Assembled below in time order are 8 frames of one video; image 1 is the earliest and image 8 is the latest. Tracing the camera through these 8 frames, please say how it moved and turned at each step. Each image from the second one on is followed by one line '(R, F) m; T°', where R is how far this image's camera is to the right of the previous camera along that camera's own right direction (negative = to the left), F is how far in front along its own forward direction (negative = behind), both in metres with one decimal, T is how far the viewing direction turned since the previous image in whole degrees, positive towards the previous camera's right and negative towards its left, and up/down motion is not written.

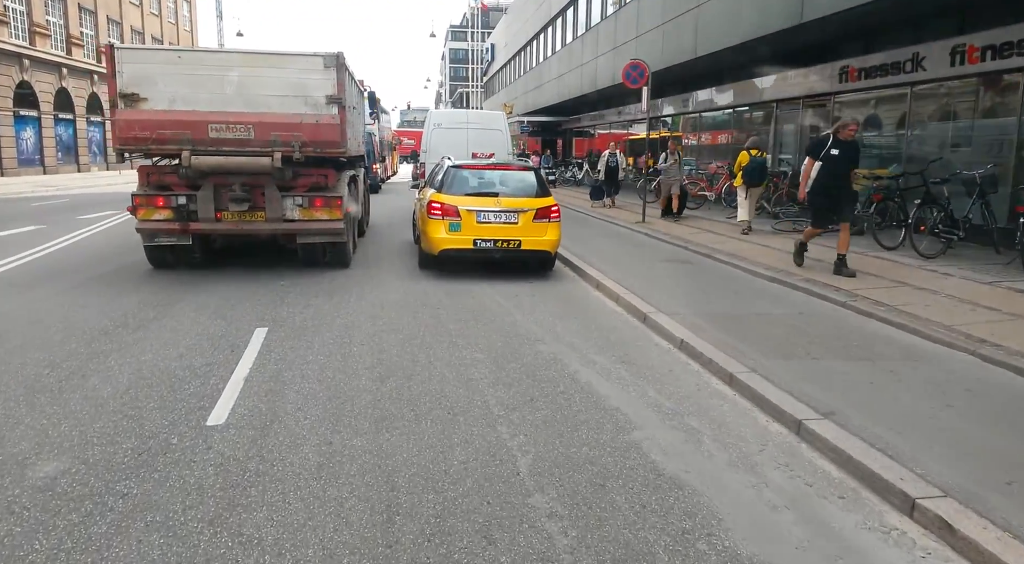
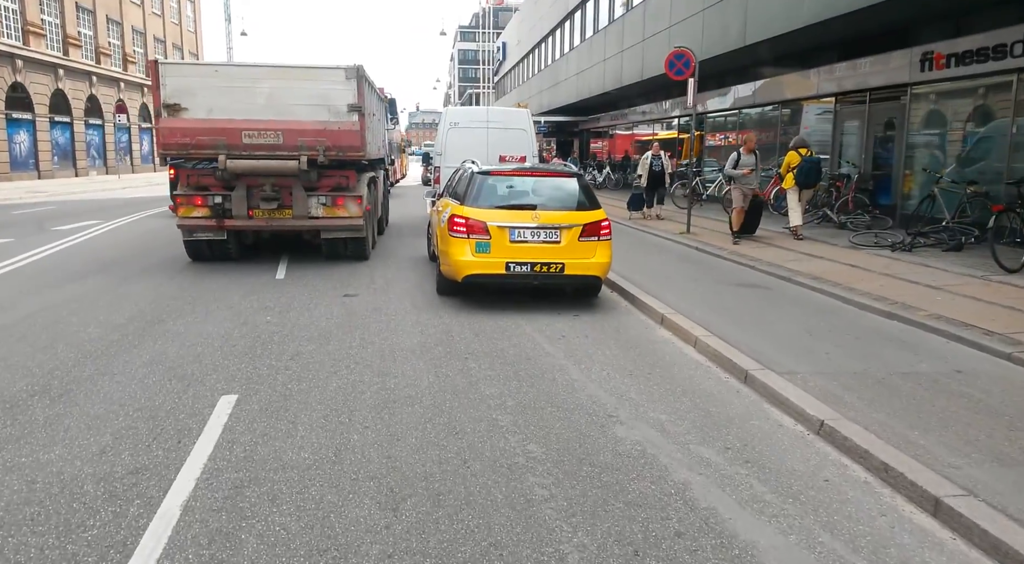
(-0.4, +1.8) m; -1°
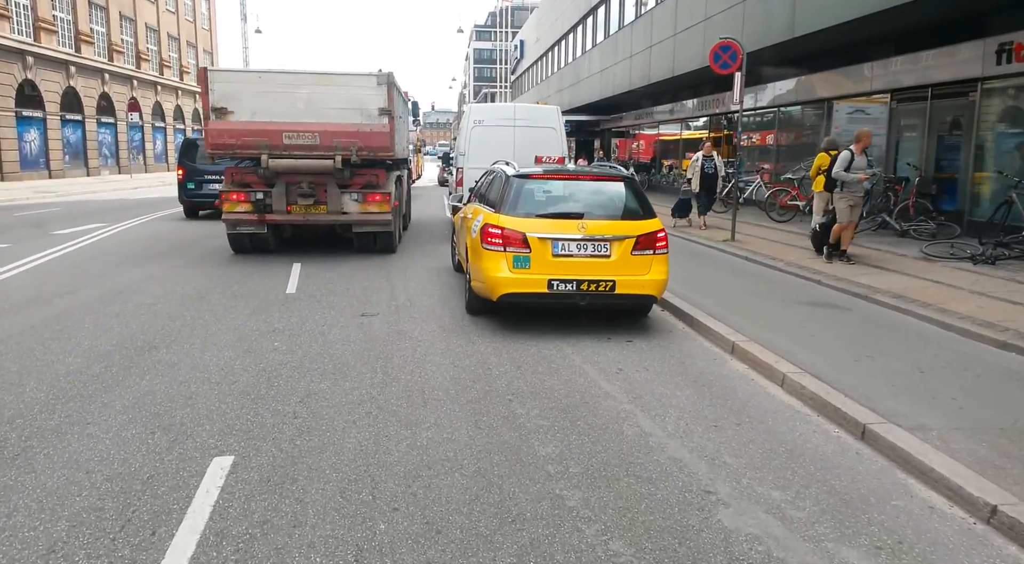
(-0.3, +1.0) m; -1°
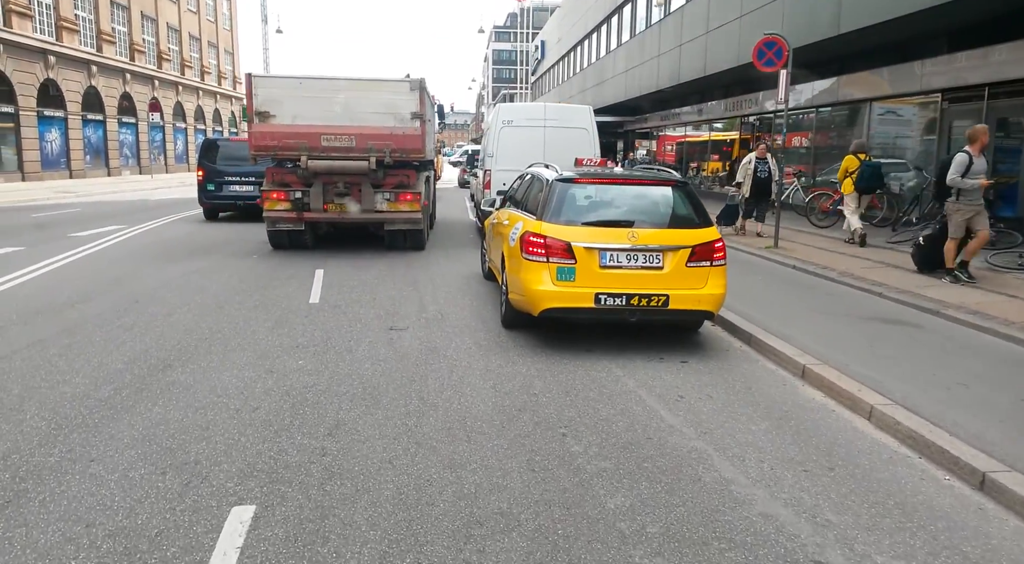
(-0.2, +0.5) m; -1°
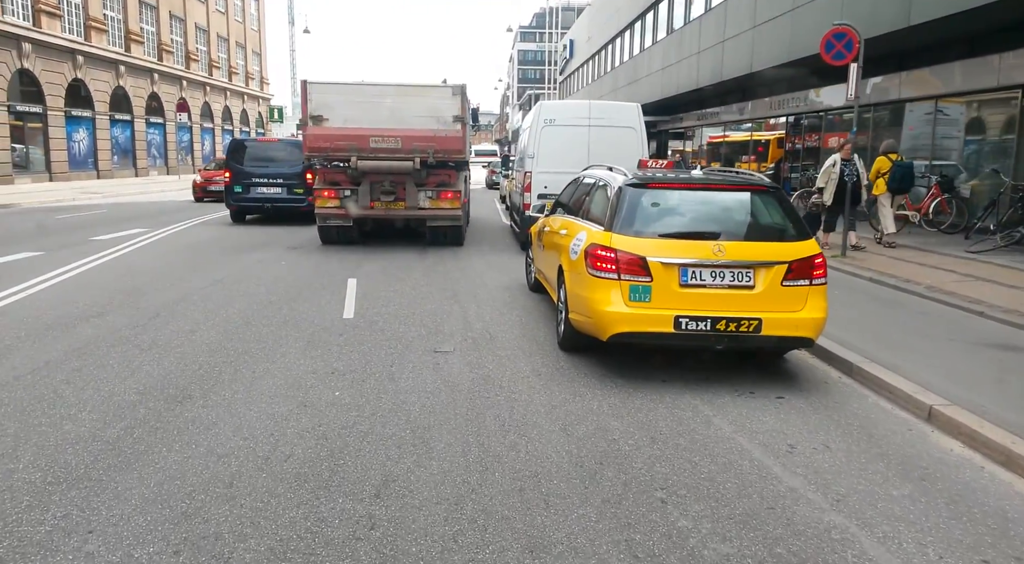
(-0.3, +0.8) m; -2°
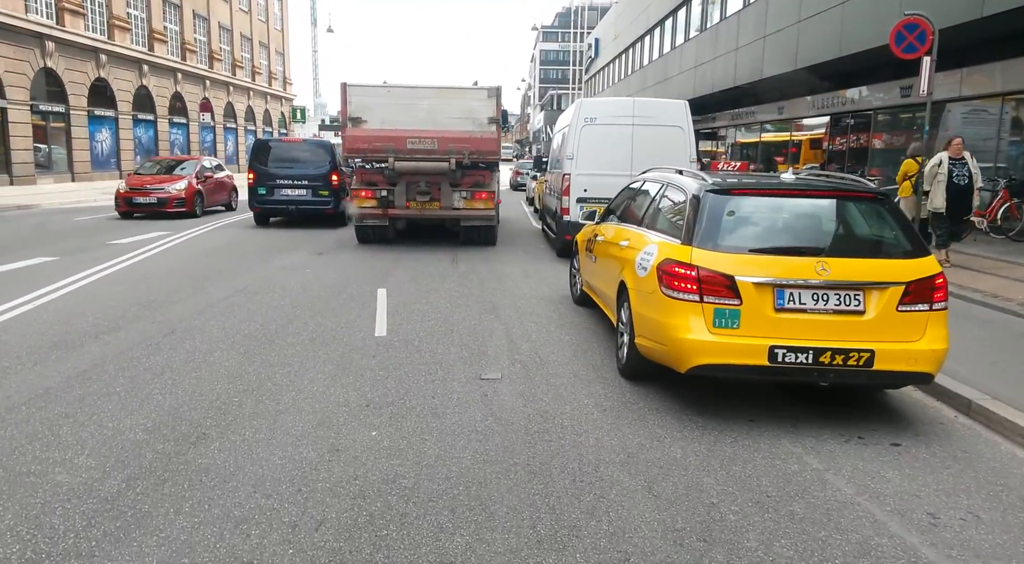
(-0.3, +0.7) m; -2°
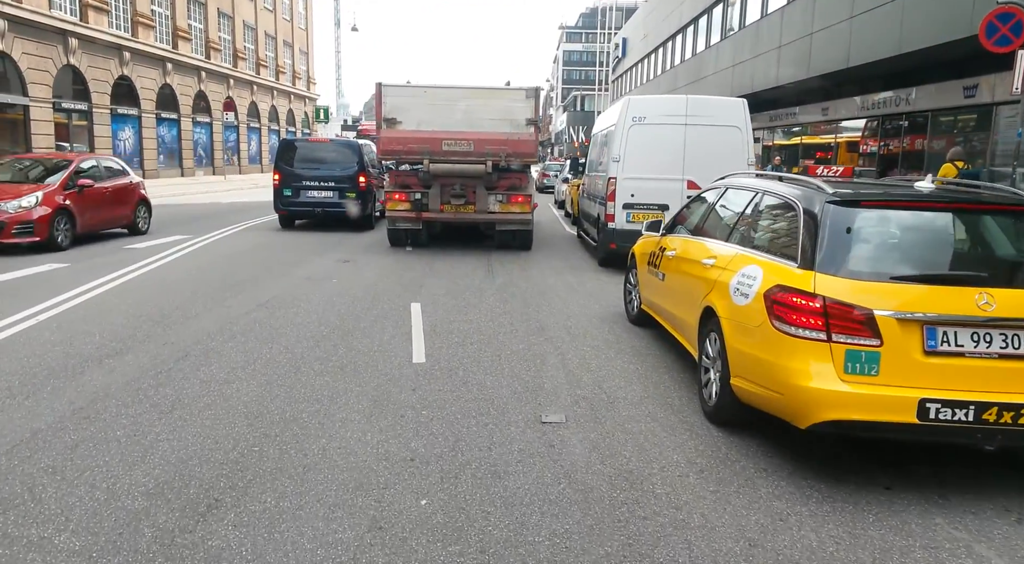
(-0.3, +0.8) m; -2°
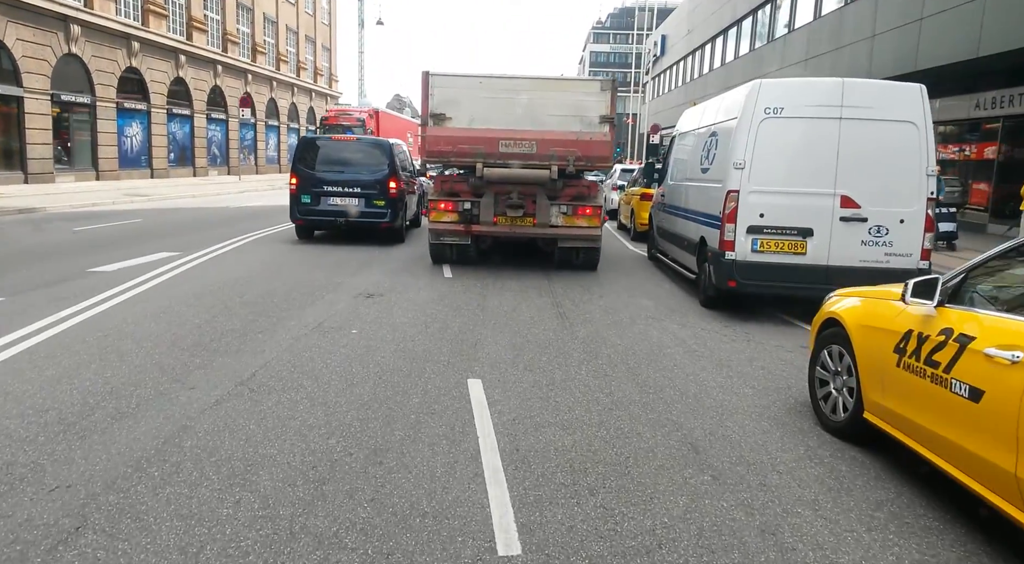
(-0.7, +2.8) m; -2°
